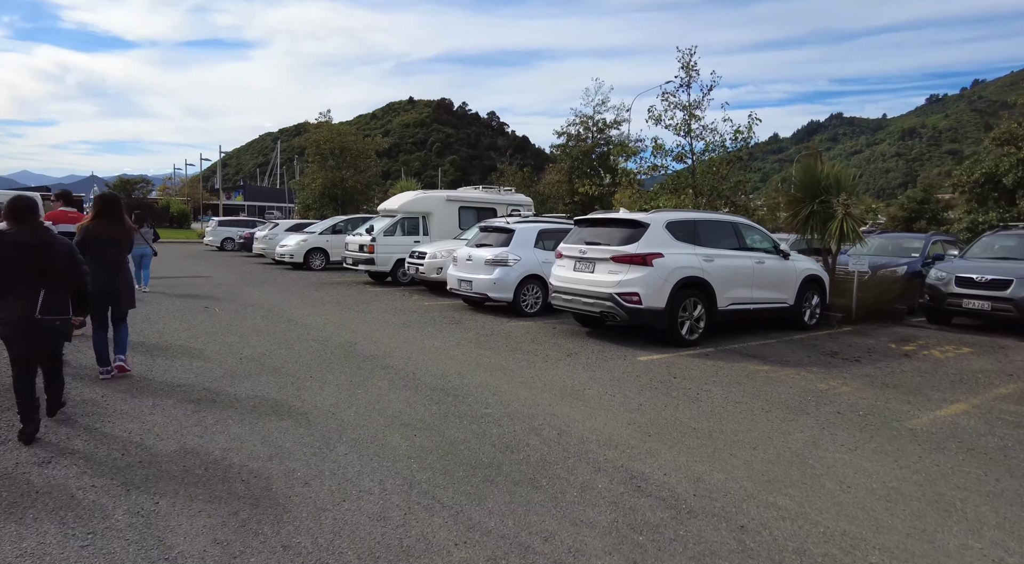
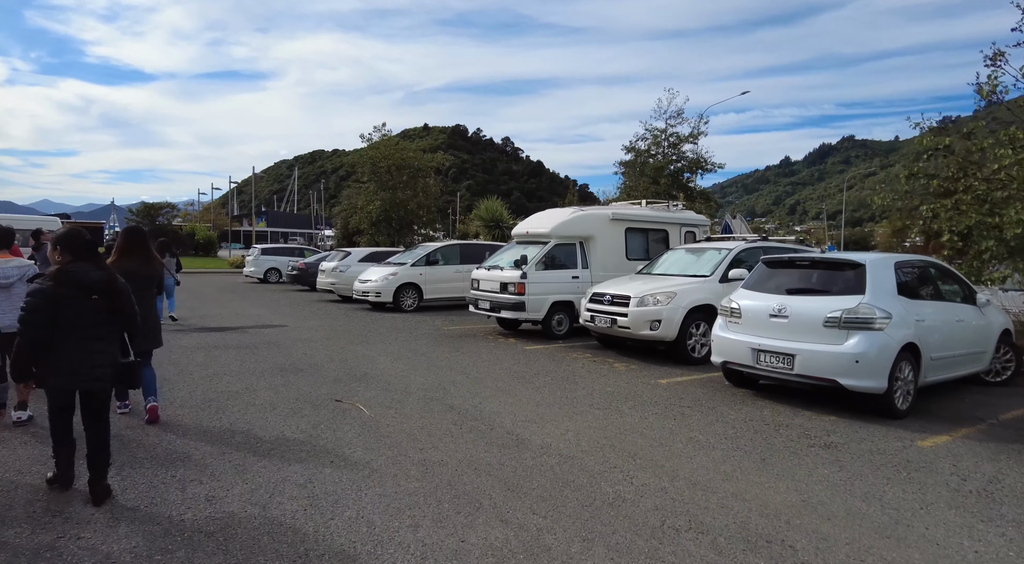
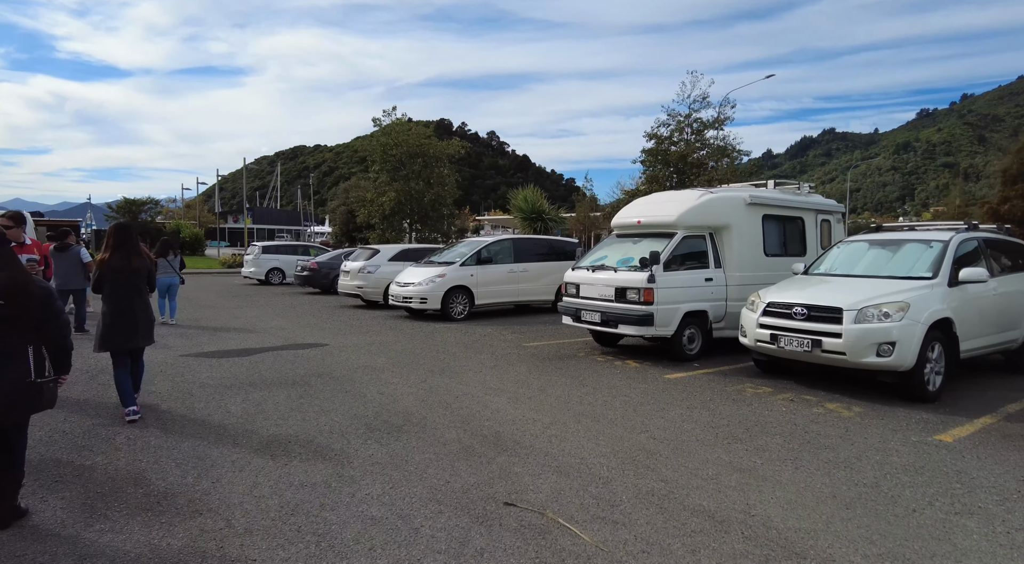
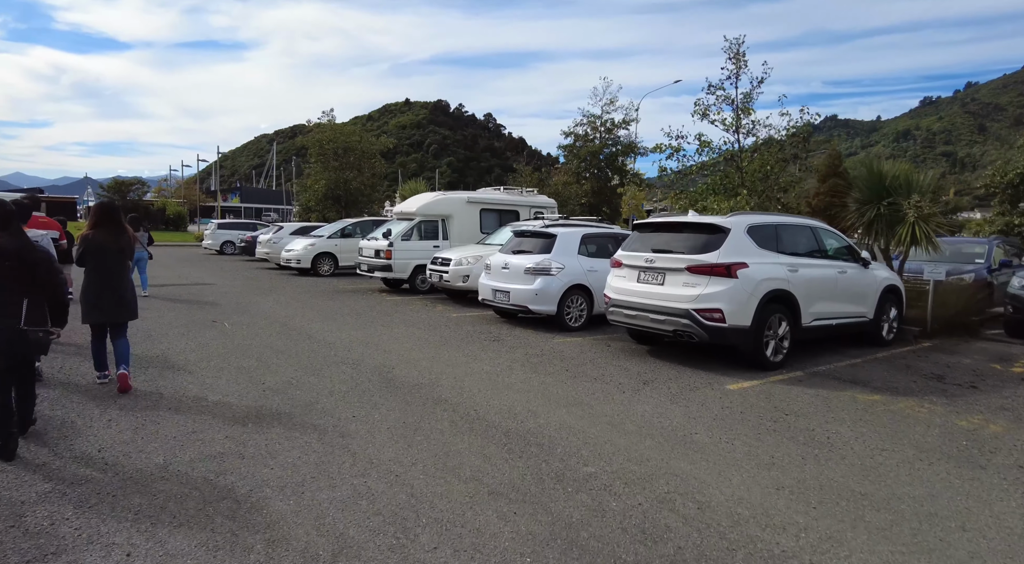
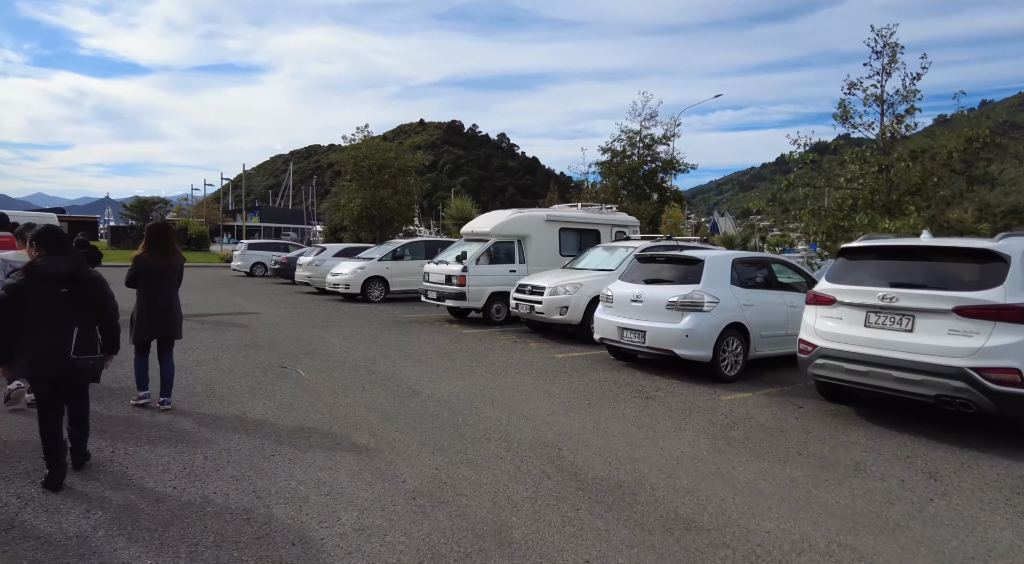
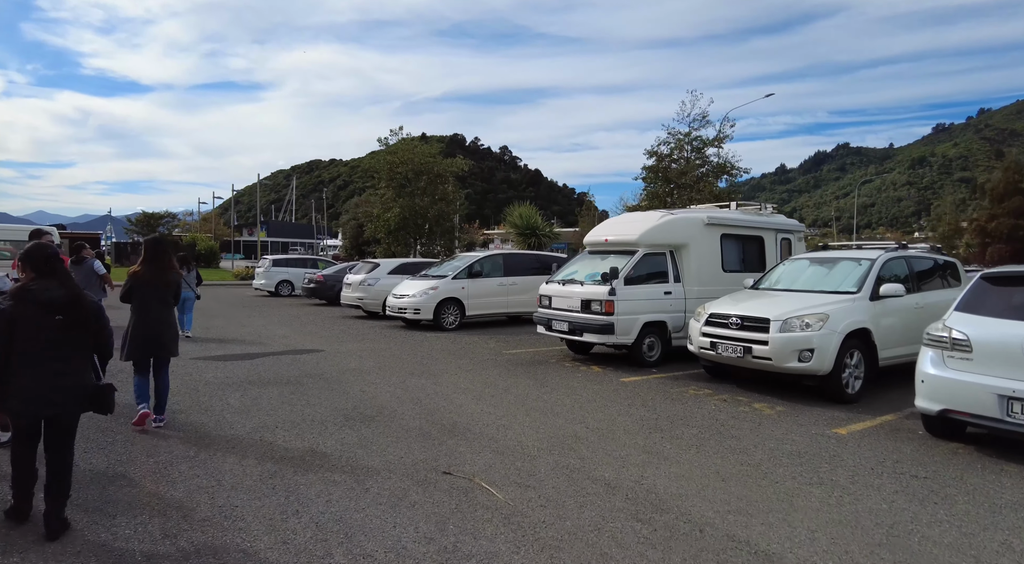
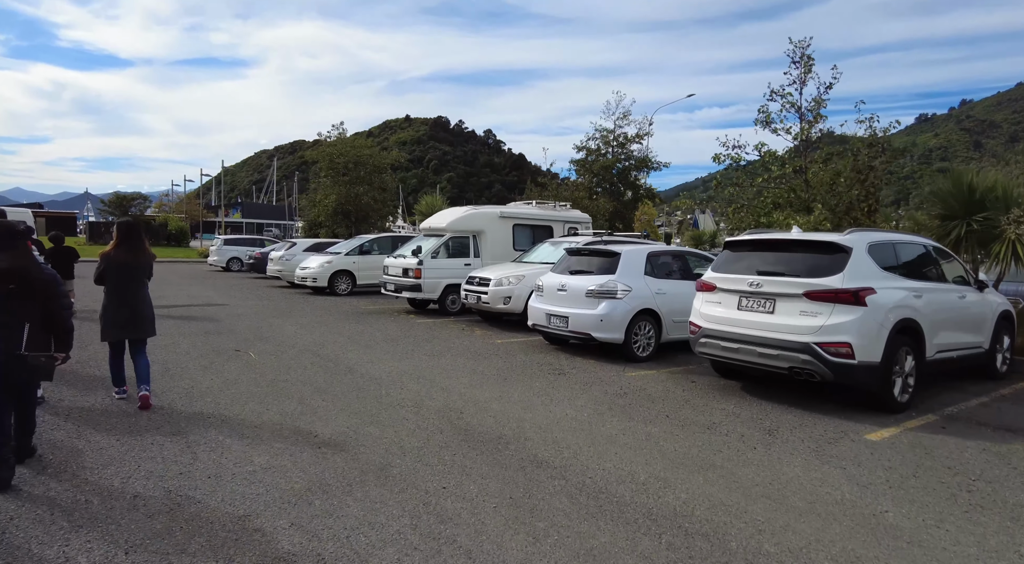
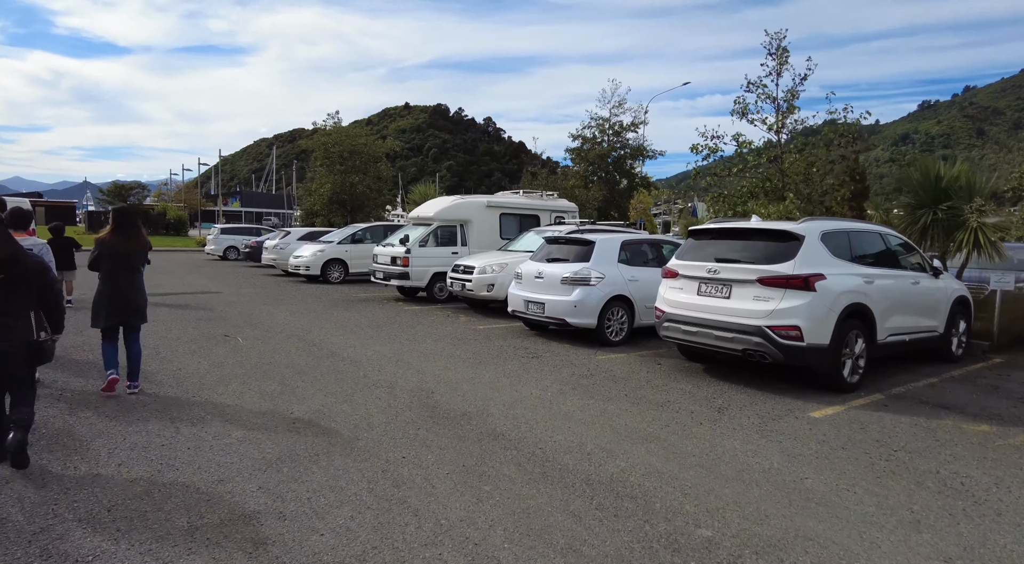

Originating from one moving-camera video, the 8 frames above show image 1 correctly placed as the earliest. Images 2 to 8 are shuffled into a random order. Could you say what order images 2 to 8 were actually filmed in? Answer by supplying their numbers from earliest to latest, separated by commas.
4, 8, 7, 5, 2, 6, 3
